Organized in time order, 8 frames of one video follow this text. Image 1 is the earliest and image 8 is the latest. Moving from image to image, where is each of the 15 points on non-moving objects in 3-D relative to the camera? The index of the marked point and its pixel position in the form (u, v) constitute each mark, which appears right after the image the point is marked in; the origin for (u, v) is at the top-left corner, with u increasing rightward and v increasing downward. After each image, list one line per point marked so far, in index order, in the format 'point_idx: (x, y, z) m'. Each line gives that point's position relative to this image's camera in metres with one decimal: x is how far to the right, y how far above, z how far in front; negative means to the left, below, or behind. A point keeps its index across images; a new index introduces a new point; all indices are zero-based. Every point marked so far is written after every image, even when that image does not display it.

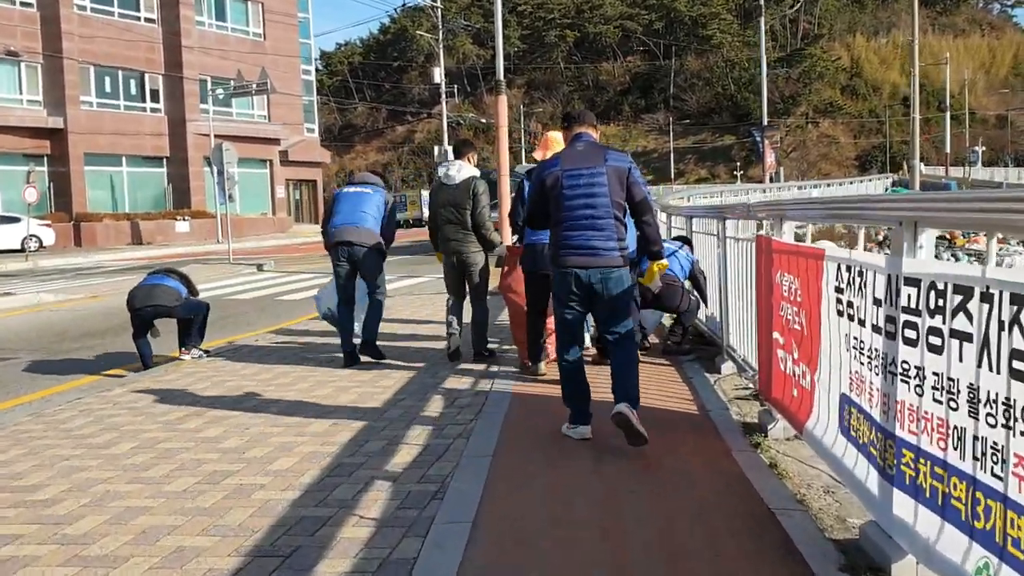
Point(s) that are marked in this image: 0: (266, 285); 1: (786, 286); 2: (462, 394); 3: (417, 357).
0: (-4.2, 0.0, +17.5) m
1: (+1.3, 0.0, +4.8) m
2: (-0.3, -0.7, +6.3) m
3: (-0.8, -0.5, +8.7) m
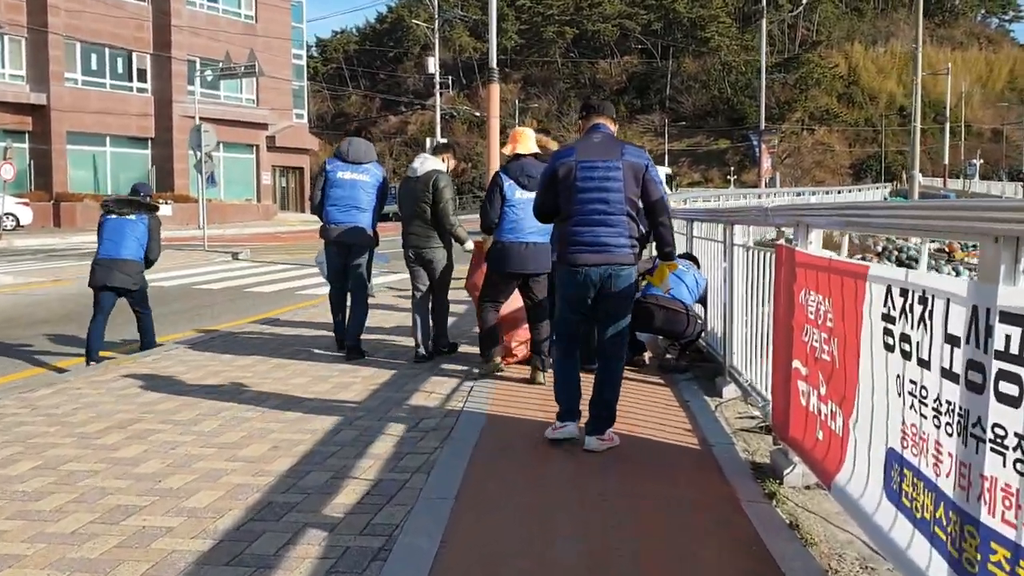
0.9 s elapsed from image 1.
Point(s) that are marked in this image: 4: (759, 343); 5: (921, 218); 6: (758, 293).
0: (-4.4, +0.2, +16.7) m
1: (+1.2, -0.1, +4.0) m
2: (-0.4, -0.7, +5.5) m
3: (-1.0, -0.5, +7.9) m
4: (+1.4, -0.3, +5.8) m
5: (+1.2, +0.2, +3.1) m
6: (+1.4, 0.0, +5.9) m
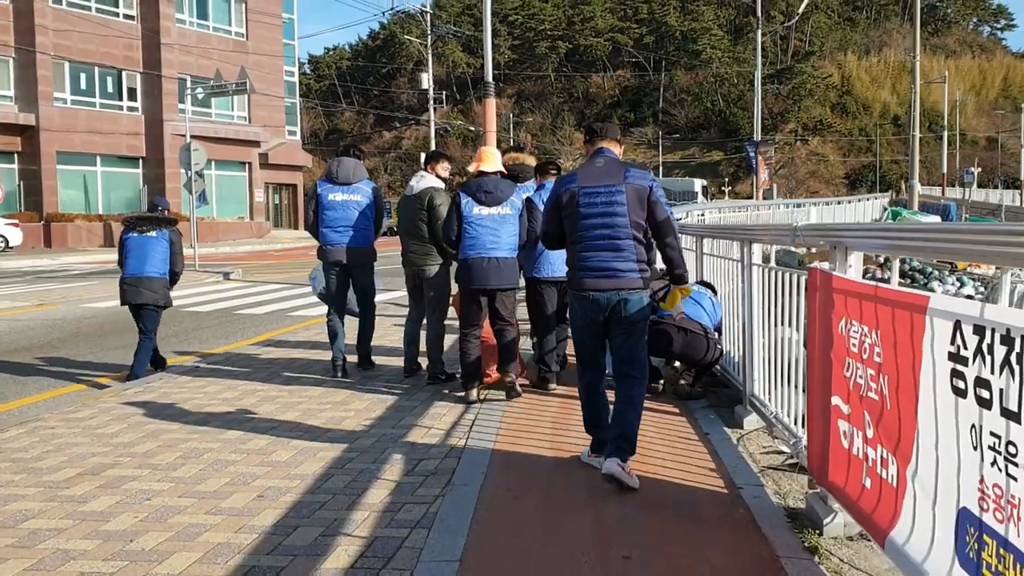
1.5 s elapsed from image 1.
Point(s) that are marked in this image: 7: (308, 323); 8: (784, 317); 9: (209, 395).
0: (-4.4, -0.1, +16.2) m
1: (+1.2, -0.2, +3.6) m
2: (-0.4, -0.8, +5.1) m
3: (-0.9, -0.7, +7.5) m
4: (+1.4, -0.4, +5.4) m
5: (+1.2, +0.1, +2.7) m
6: (+1.4, -0.2, +5.5) m
7: (-2.5, -0.4, +13.0) m
8: (+1.4, -0.2, +5.5) m
9: (-2.2, -0.8, +7.4) m
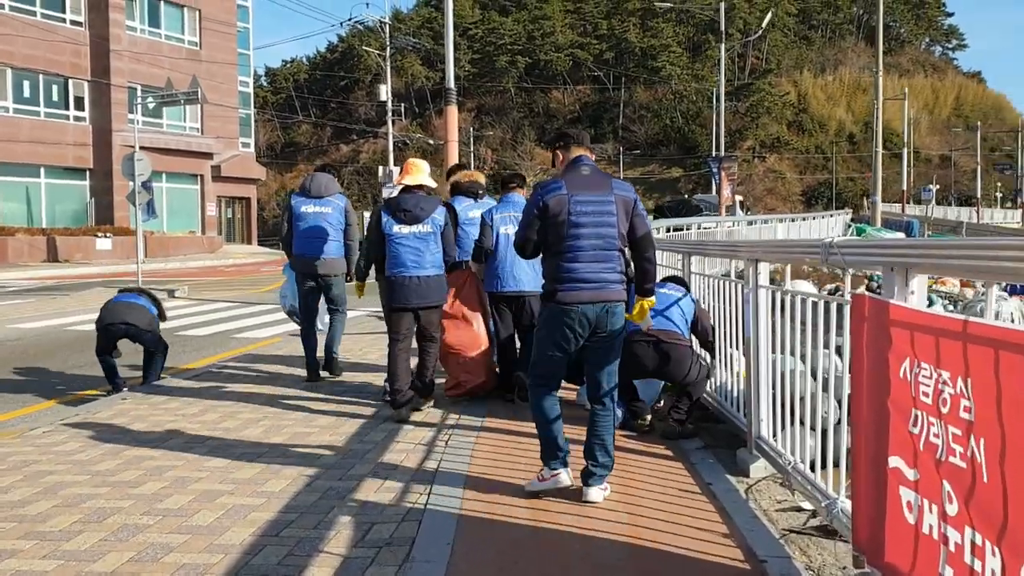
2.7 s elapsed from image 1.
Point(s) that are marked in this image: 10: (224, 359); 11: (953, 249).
0: (-5.0, -0.4, +15.2) m
1: (+1.1, -0.3, +2.9) m
2: (-0.5, -0.9, +4.2) m
3: (-1.2, -0.8, +6.6) m
4: (+1.3, -0.5, +4.6) m
5: (+1.2, 0.0, +1.9) m
6: (+1.3, -0.3, +4.7) m
7: (-2.9, -0.7, +12.1) m
8: (+1.3, -0.3, +4.7) m
9: (-2.4, -0.9, +6.5) m
10: (-3.1, -0.8, +11.1) m
11: (+1.2, +0.1, +2.8) m
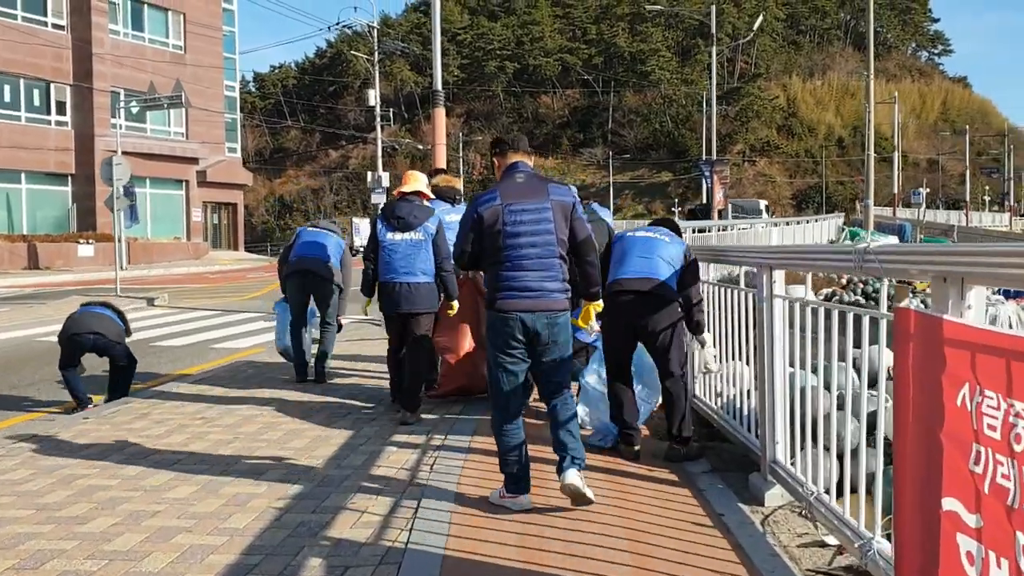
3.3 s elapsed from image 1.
0: (-5.1, -0.5, +14.7) m
1: (+1.1, -0.3, +2.4) m
2: (-0.6, -1.0, +3.7) m
3: (-1.2, -0.9, +6.2) m
4: (+1.2, -0.6, +4.1) m
5: (+1.2, 0.0, +1.5) m
6: (+1.3, -0.3, +4.3) m
7: (-3.0, -0.8, +11.6) m
8: (+1.3, -0.3, +4.3) m
9: (-2.4, -1.0, +6.0) m
10: (-3.2, -0.9, +10.6) m
11: (+1.2, +0.1, +2.4) m
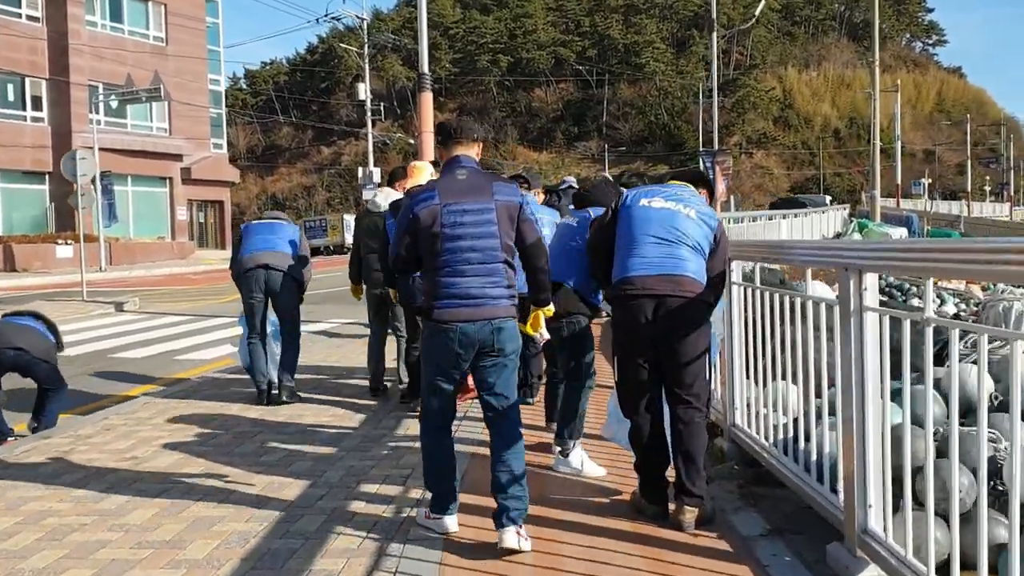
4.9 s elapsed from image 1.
0: (-5.1, -0.6, +13.5) m
1: (+1.1, -0.3, +1.2) m
2: (-0.5, -1.0, +2.6) m
3: (-1.2, -0.9, +5.0) m
4: (+1.2, -0.6, +3.0) m
5: (+1.2, 0.0, +0.3) m
6: (+1.3, -0.4, +3.1) m
7: (-3.1, -0.8, +10.4) m
8: (+1.3, -0.3, +3.1) m
9: (-2.4, -1.0, +4.8) m
10: (-3.2, -0.9, +9.4) m
11: (+1.2, 0.0, +1.2) m
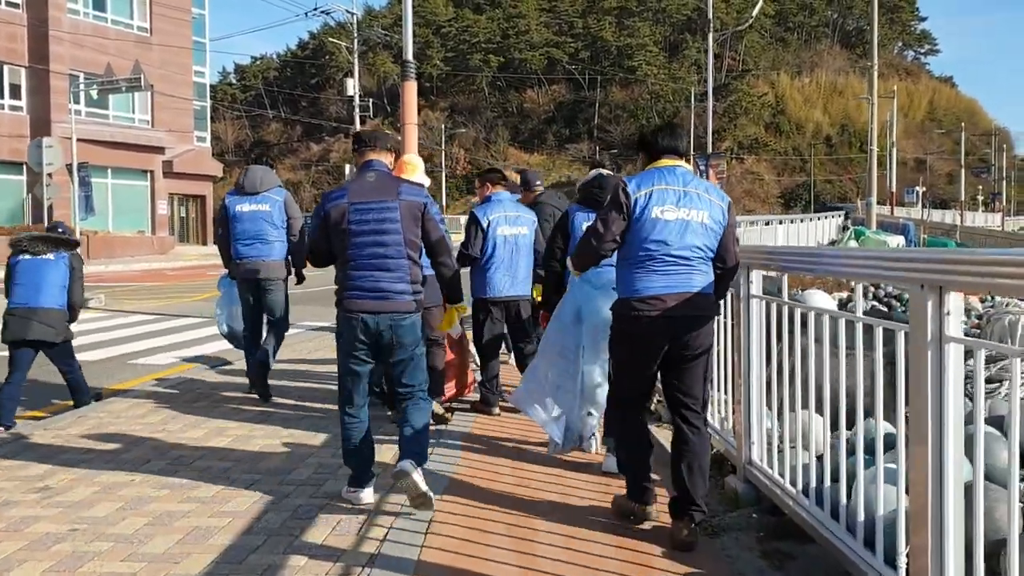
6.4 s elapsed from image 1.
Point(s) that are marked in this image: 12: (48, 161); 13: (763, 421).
0: (-5.3, -0.5, +12.7) m
1: (+1.1, -0.4, +0.5) m
2: (-0.6, -1.1, +1.8) m
3: (-1.3, -1.0, +4.2) m
4: (+1.2, -0.7, +2.2) m
5: (+1.2, -0.1, -0.5) m
6: (+1.2, -0.4, +2.3) m
7: (-3.2, -0.8, +9.6) m
8: (+1.2, -0.4, +2.3) m
9: (-2.5, -1.0, +4.0) m
10: (-3.3, -0.9, +8.6) m
11: (+1.1, 0.0, +0.4) m
12: (-8.5, +2.3, +19.5) m
13: (+1.1, -0.6, +4.4) m
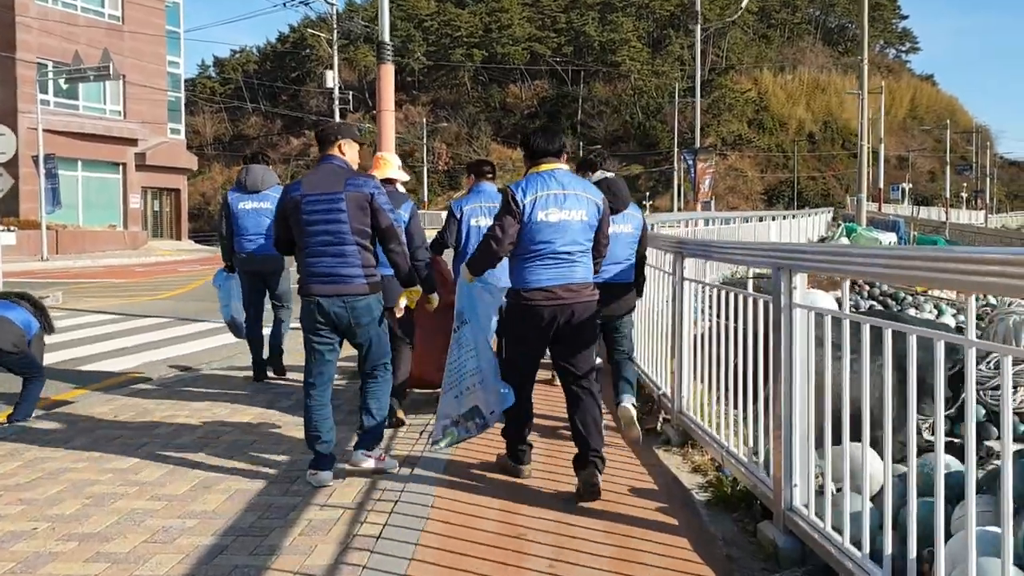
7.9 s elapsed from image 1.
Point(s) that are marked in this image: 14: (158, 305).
0: (-5.5, -0.5, +11.8) m
1: (+1.1, -0.4, -0.3) m
2: (-0.6, -1.1, +1.0) m
3: (-1.3, -1.0, +3.4) m
4: (+1.2, -0.7, +1.4) m
5: (+1.2, -0.1, -1.3) m
6: (+1.2, -0.5, +1.6) m
7: (-3.3, -0.8, +8.7) m
8: (+1.2, -0.4, +1.5) m
9: (-2.6, -1.1, +3.2) m
10: (-3.4, -0.9, +7.8) m
11: (+1.2, -0.1, -0.4) m
12: (-8.8, +2.4, +18.5) m
13: (+1.0, -0.6, +3.7) m
14: (-5.0, -0.3, +14.7) m
